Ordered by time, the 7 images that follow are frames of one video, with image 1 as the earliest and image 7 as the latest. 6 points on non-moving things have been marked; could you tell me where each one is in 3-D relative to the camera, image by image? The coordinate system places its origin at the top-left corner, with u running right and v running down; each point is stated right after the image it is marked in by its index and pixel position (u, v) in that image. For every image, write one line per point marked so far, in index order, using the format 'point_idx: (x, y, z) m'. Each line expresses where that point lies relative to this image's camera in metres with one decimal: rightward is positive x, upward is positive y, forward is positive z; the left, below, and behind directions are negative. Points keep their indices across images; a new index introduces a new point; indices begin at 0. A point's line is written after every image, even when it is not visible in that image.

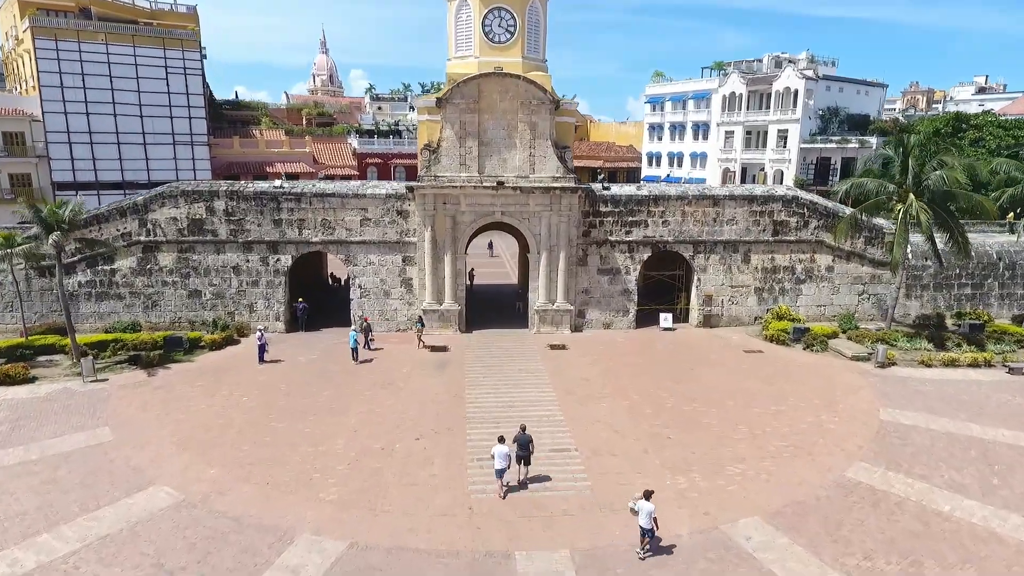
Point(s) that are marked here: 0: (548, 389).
0: (+0.9, -2.7, +16.8) m
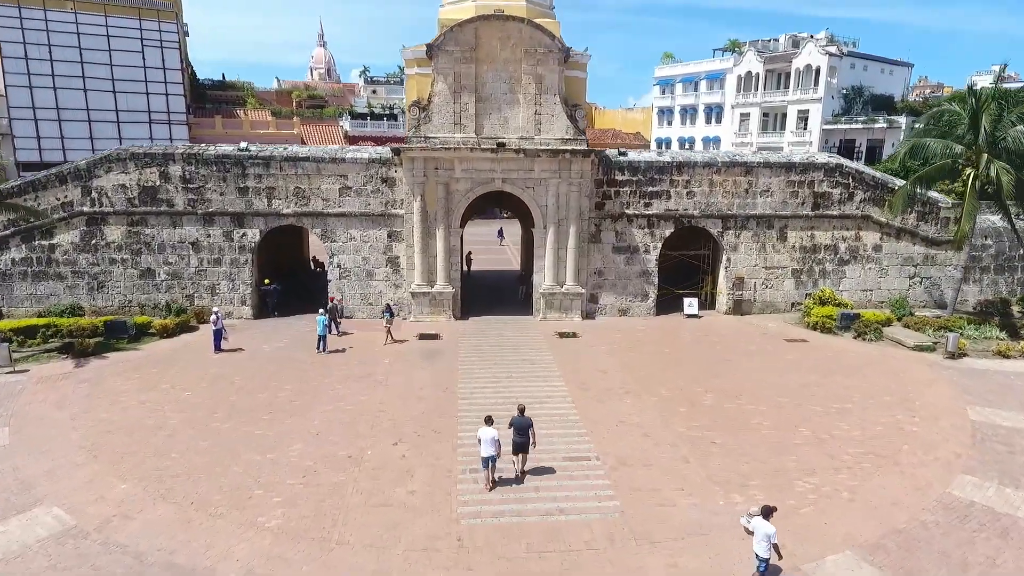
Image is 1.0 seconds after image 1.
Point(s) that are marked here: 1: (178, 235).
0: (+1.0, -2.1, +13.8) m
1: (-9.8, +1.5, +18.6) m
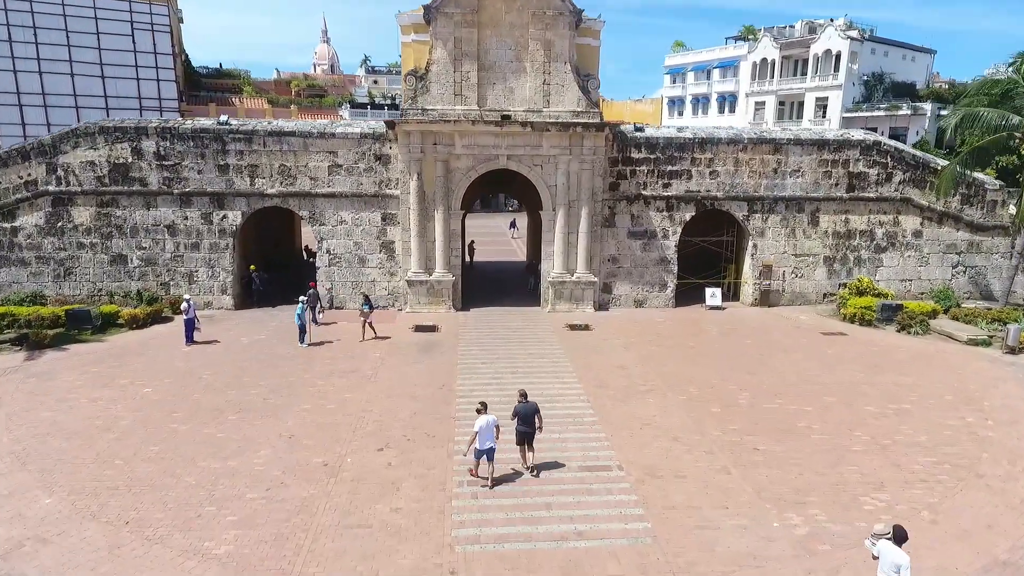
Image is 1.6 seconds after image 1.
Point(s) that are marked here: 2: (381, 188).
0: (+1.1, -1.8, +12.1) m
1: (-9.7, +1.9, +17.0) m
2: (-3.6, +2.7, +17.3) m
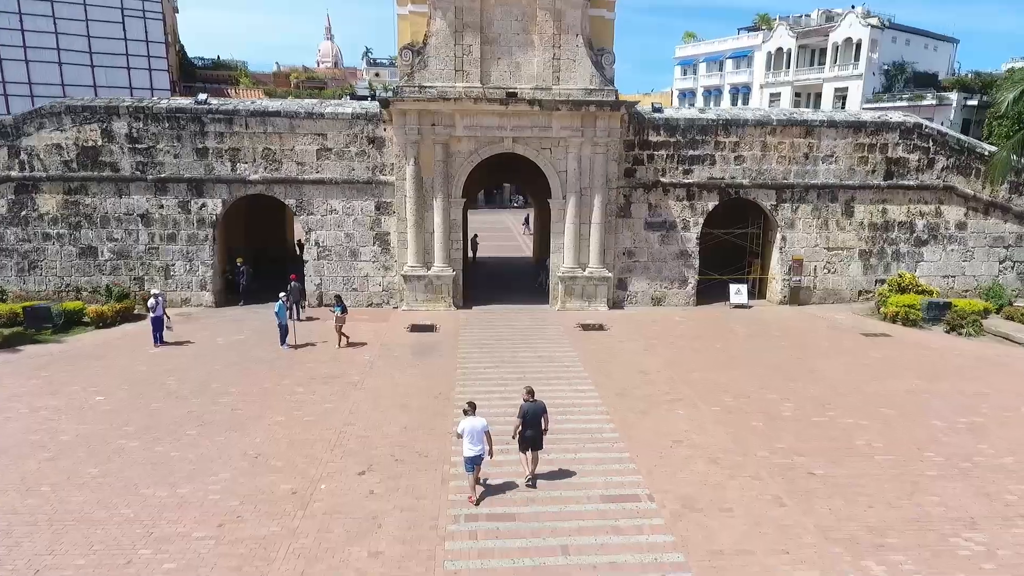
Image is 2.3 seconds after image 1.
0: (+1.2, -1.7, +10.6) m
1: (-9.5, +2.0, +15.6) m
2: (-3.4, +2.8, +15.8) m
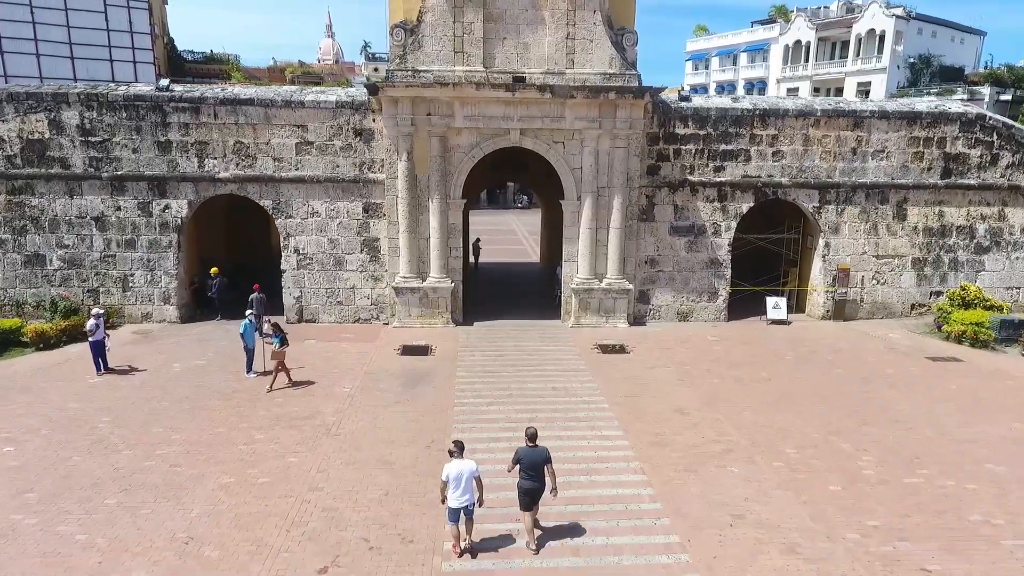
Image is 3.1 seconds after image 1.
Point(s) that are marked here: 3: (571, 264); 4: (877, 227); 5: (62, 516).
0: (+1.3, -2.0, +8.6) m
1: (-9.4, +1.7, +13.6) m
2: (-3.2, +2.5, +13.8) m
3: (+1.3, +0.5, +14.1) m
4: (+8.5, +1.4, +14.8) m
5: (-4.7, -2.4, +6.6) m
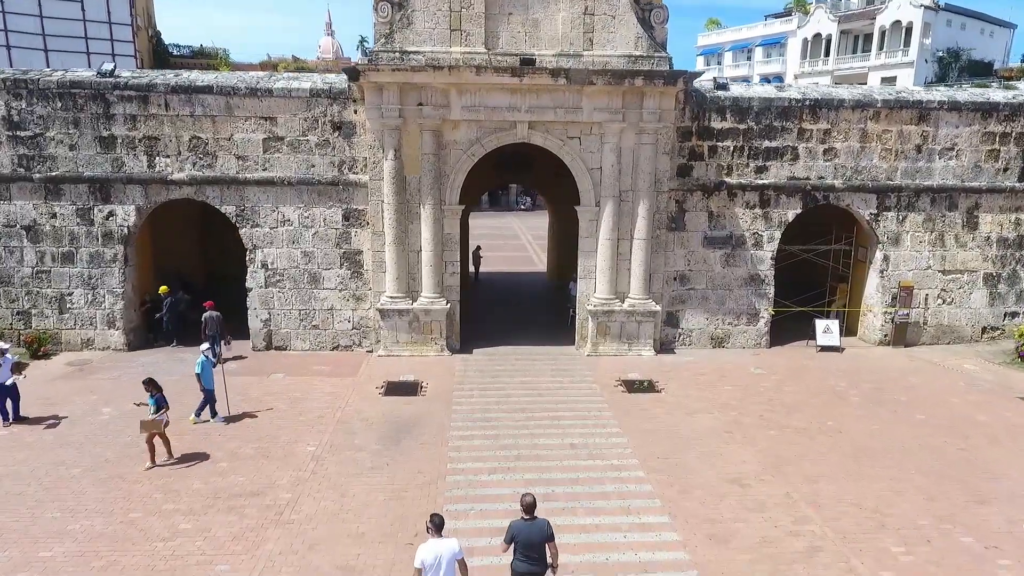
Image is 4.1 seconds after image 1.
0: (+1.4, -2.4, +6.5) m
1: (-9.2, +1.3, +11.5) m
2: (-3.1, +2.1, +11.7) m
3: (+1.4, +0.1, +12.0) m
4: (+8.6, +1.0, +12.7) m
5: (-4.6, -2.8, +4.5) m
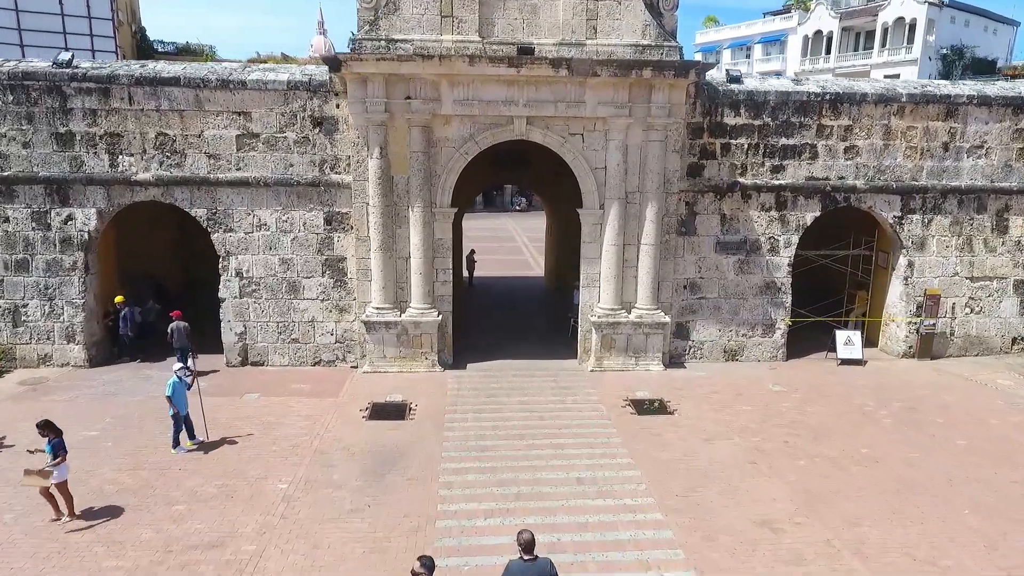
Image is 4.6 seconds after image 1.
0: (+1.4, -2.5, +5.6) m
1: (-9.3, +1.1, +10.5) m
2: (-3.2, +1.9, +10.7) m
3: (+1.4, 0.0, +11.1) m
4: (+8.6, +0.9, +11.8) m
5: (-4.5, -2.9, +3.5) m
